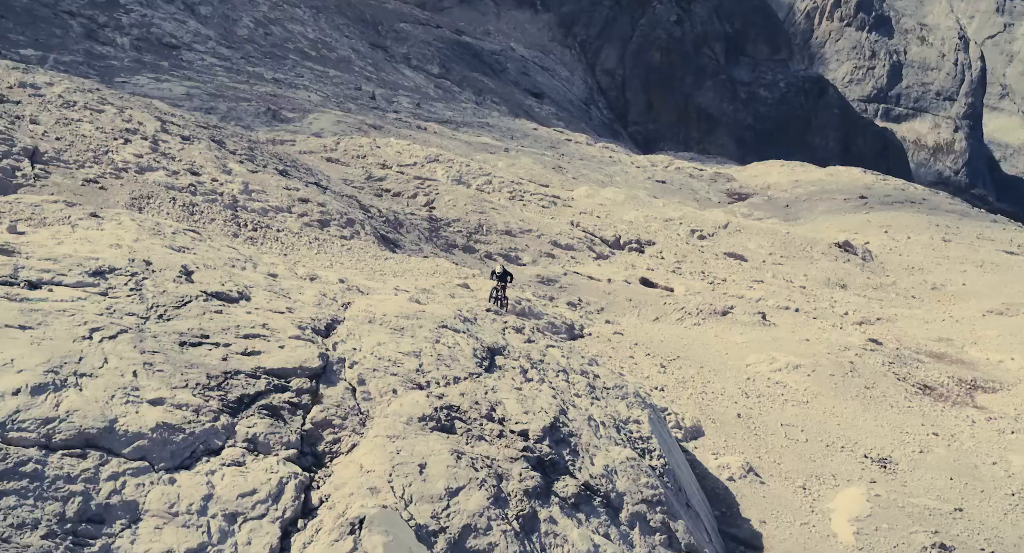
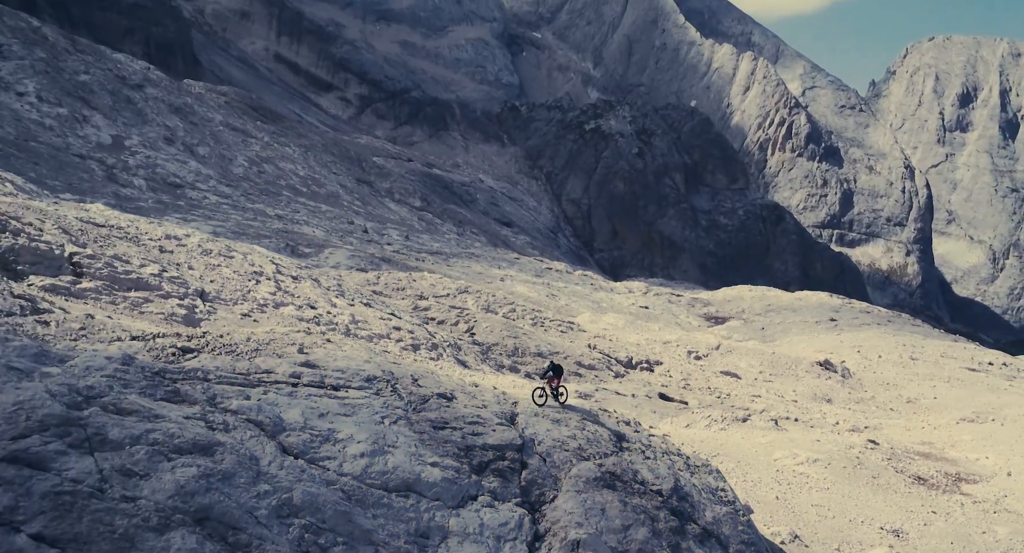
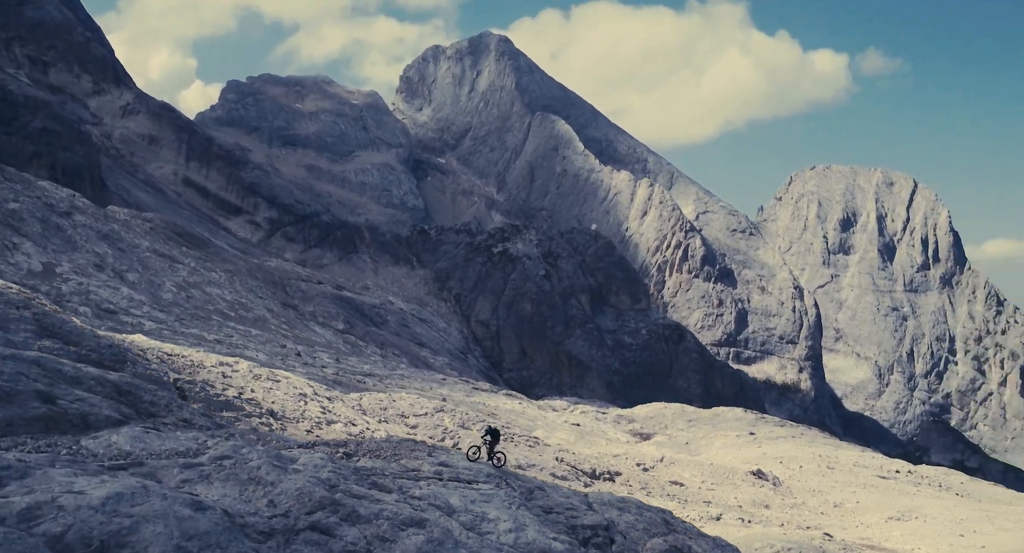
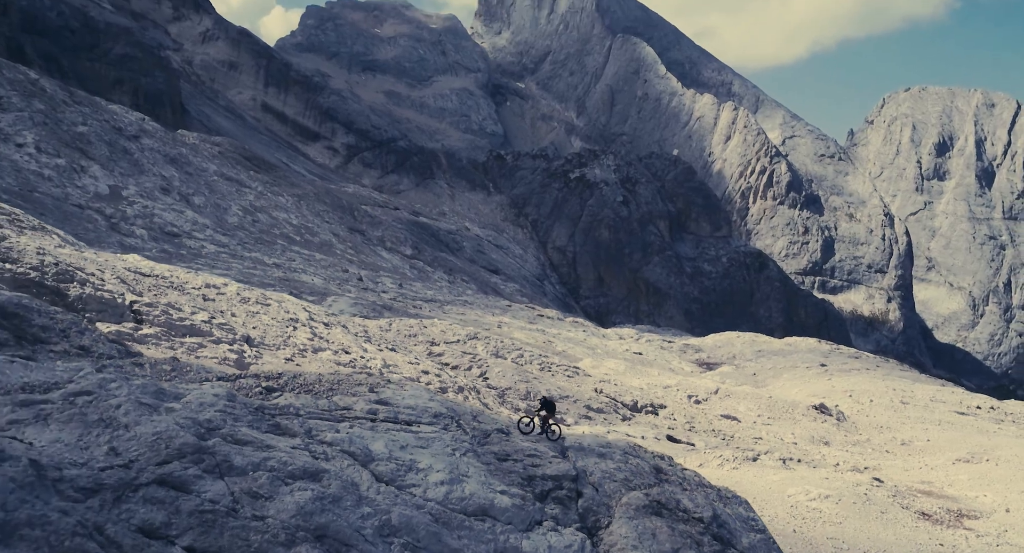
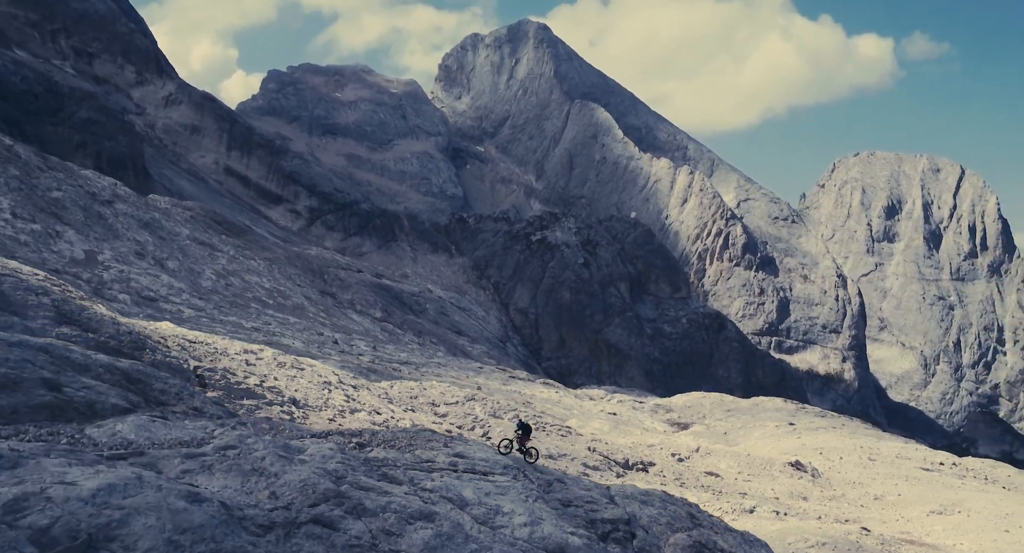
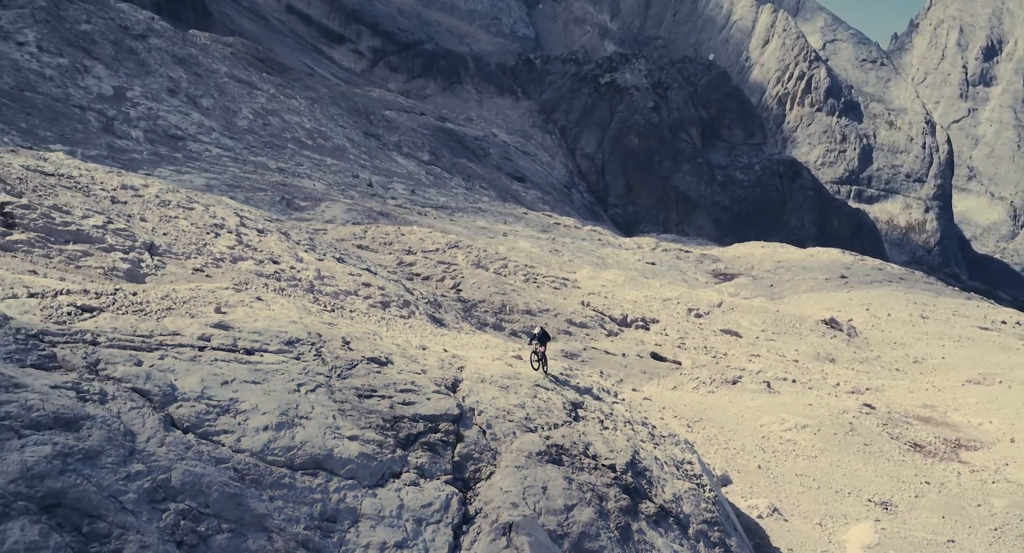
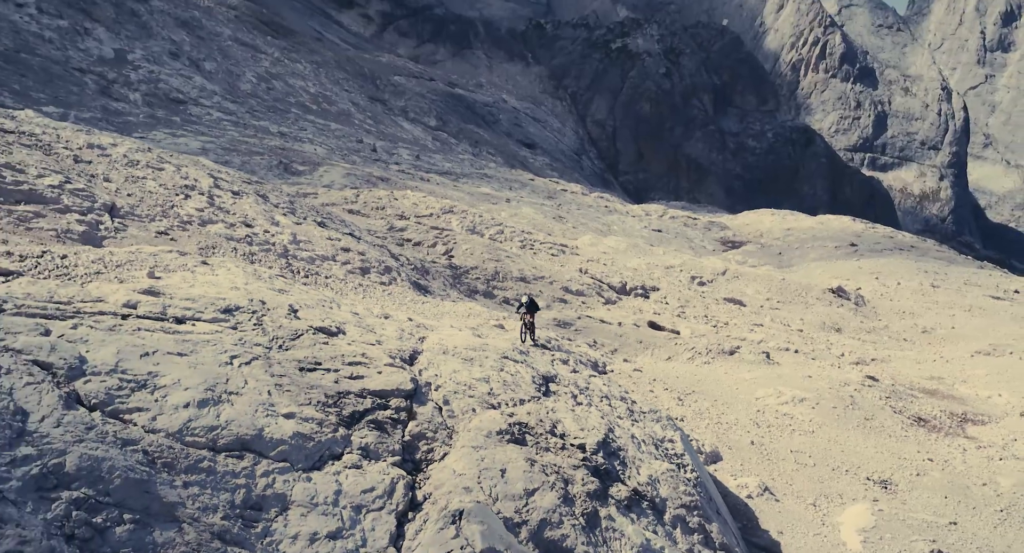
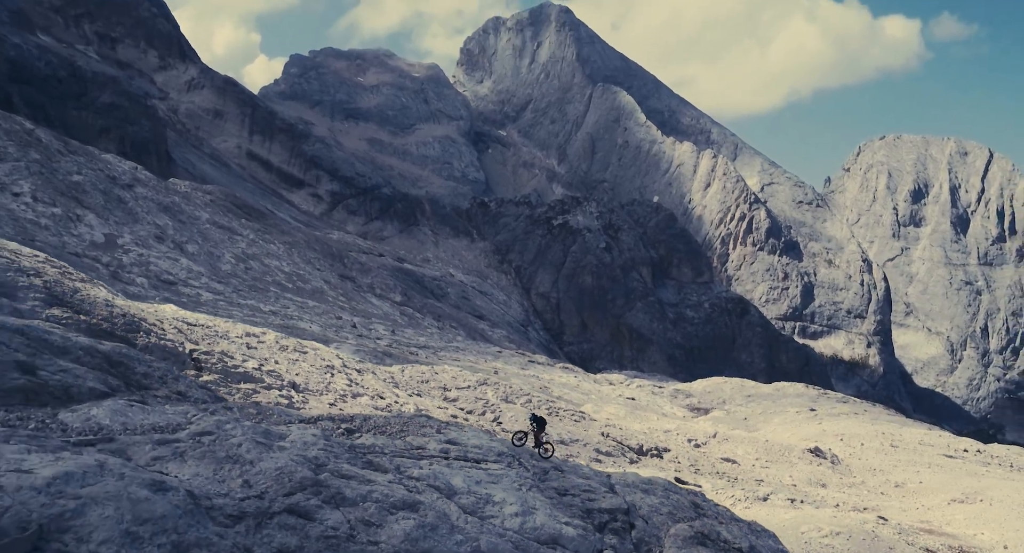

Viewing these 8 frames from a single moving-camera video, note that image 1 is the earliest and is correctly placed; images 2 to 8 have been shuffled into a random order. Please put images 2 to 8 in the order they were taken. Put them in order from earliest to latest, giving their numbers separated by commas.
7, 6, 2, 4, 8, 5, 3
